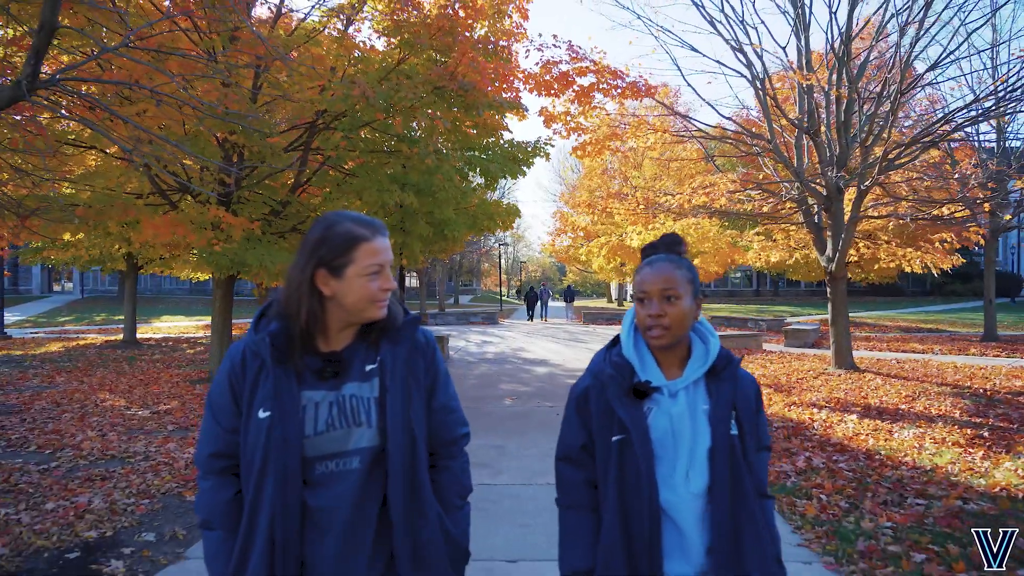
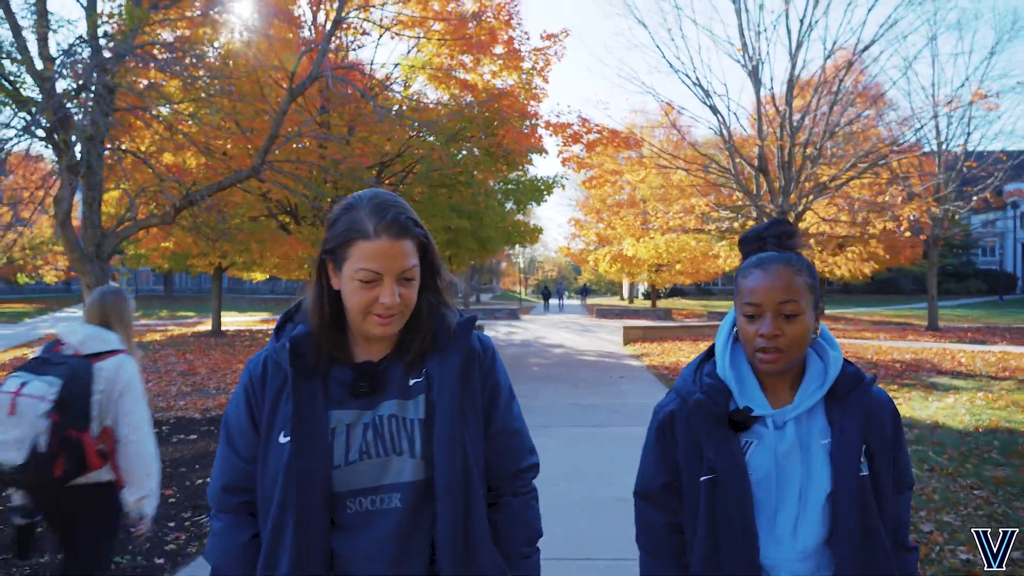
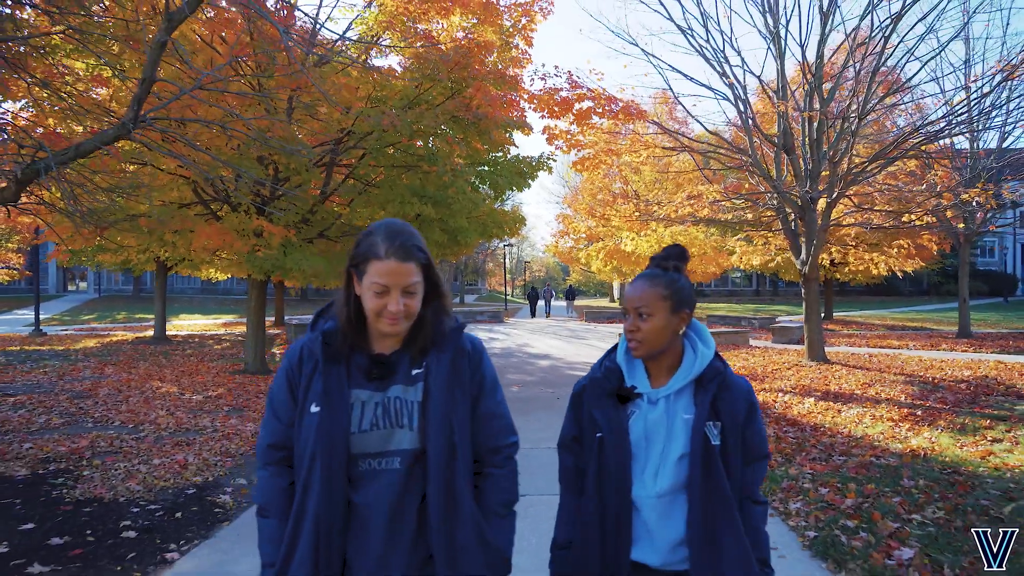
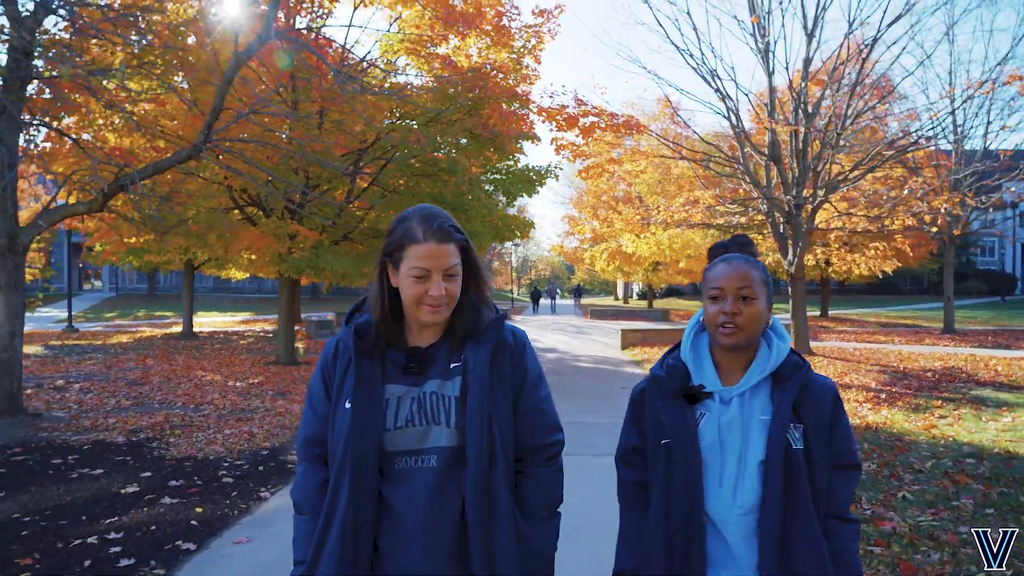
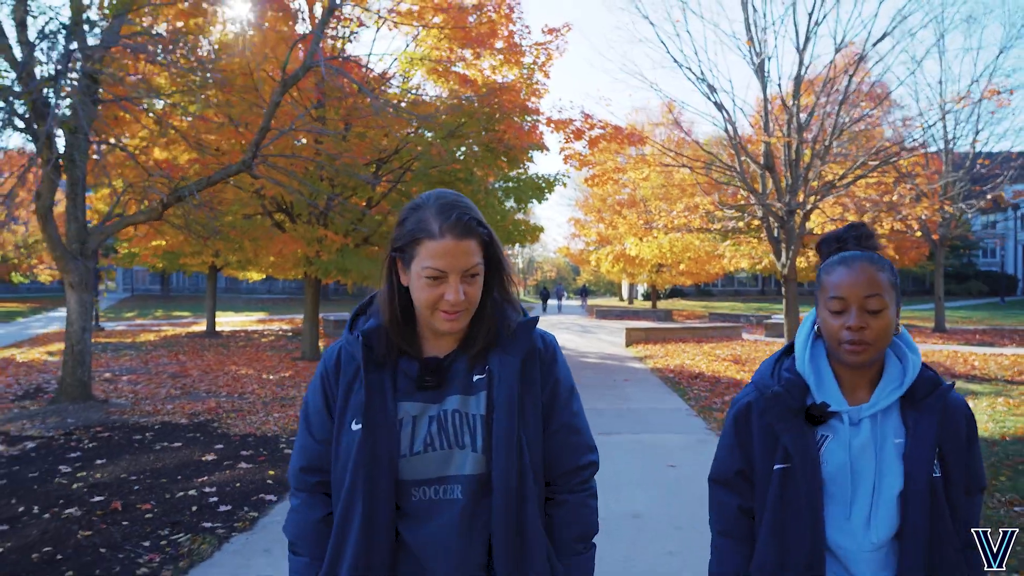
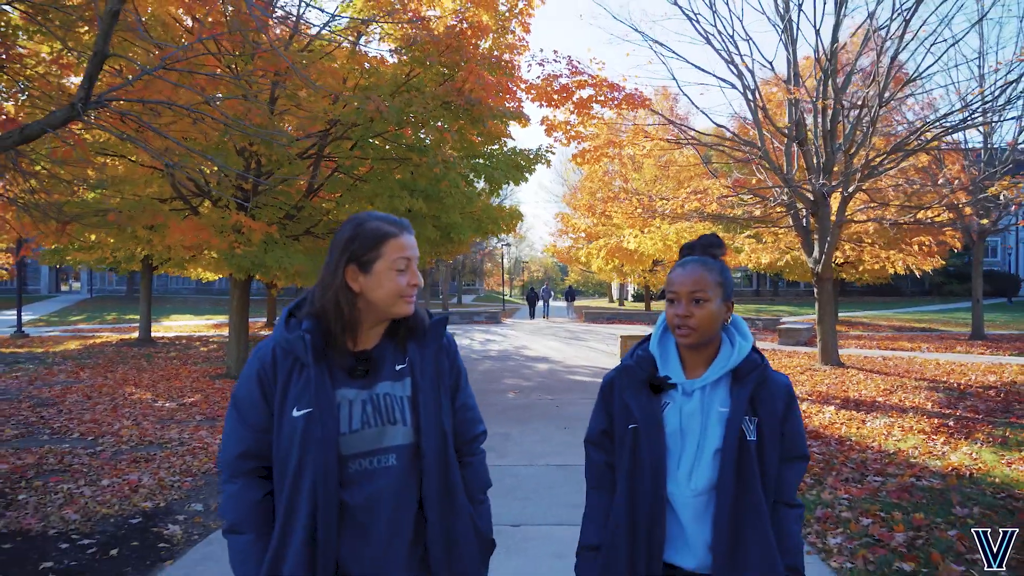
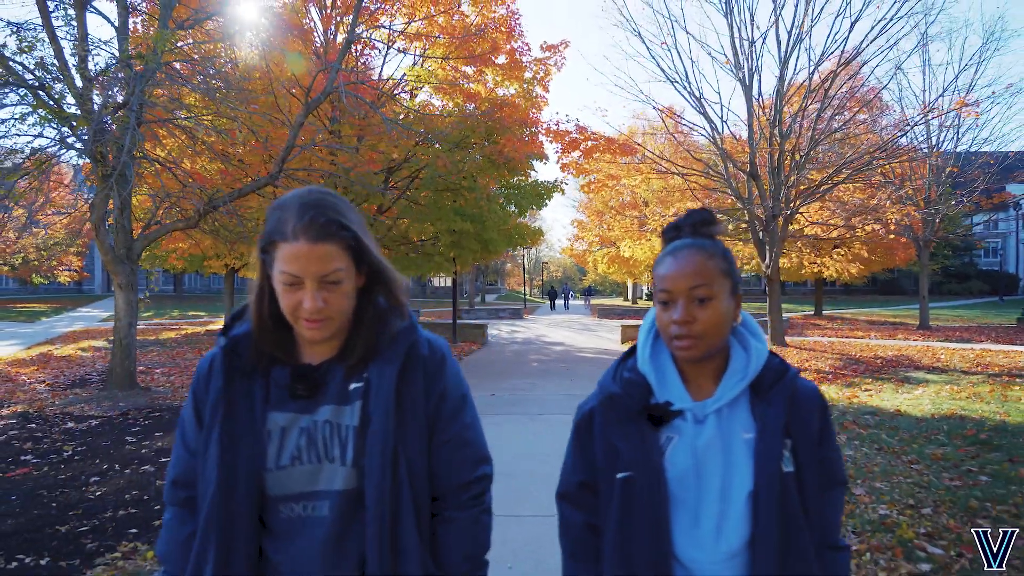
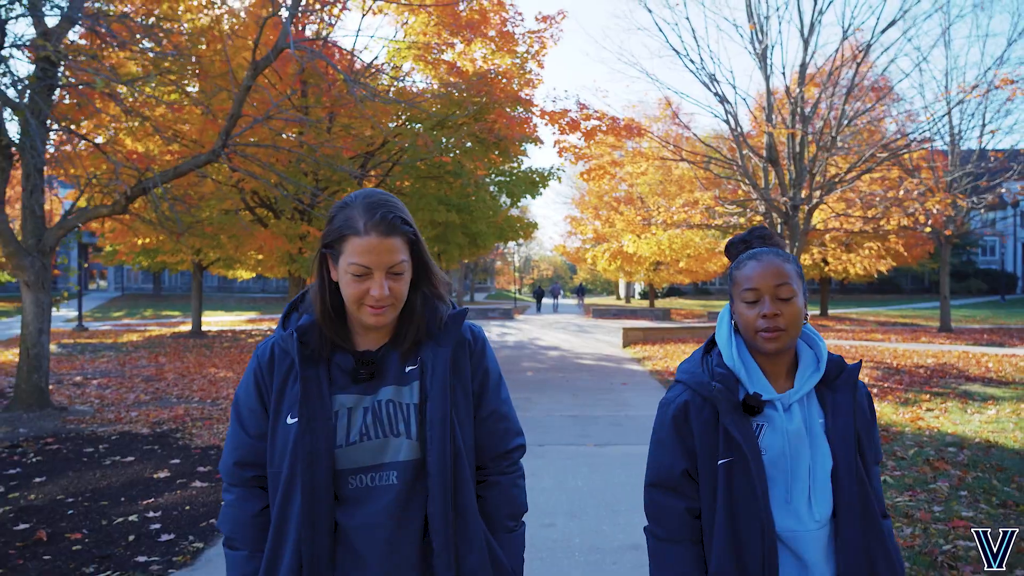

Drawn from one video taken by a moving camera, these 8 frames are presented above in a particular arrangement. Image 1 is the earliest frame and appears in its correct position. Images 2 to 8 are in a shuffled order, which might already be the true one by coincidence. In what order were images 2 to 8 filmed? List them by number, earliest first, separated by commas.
6, 3, 4, 8, 5, 2, 7
